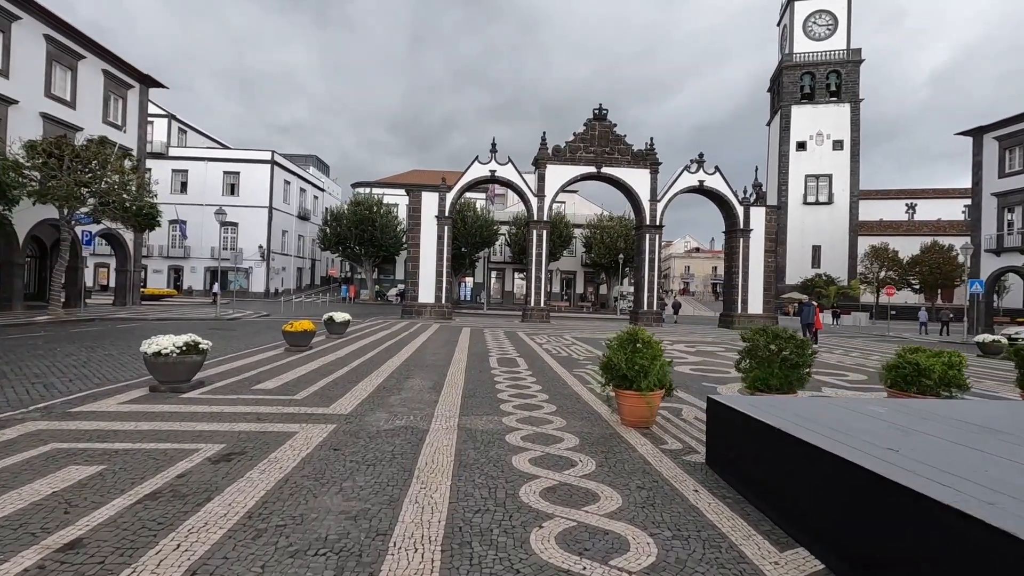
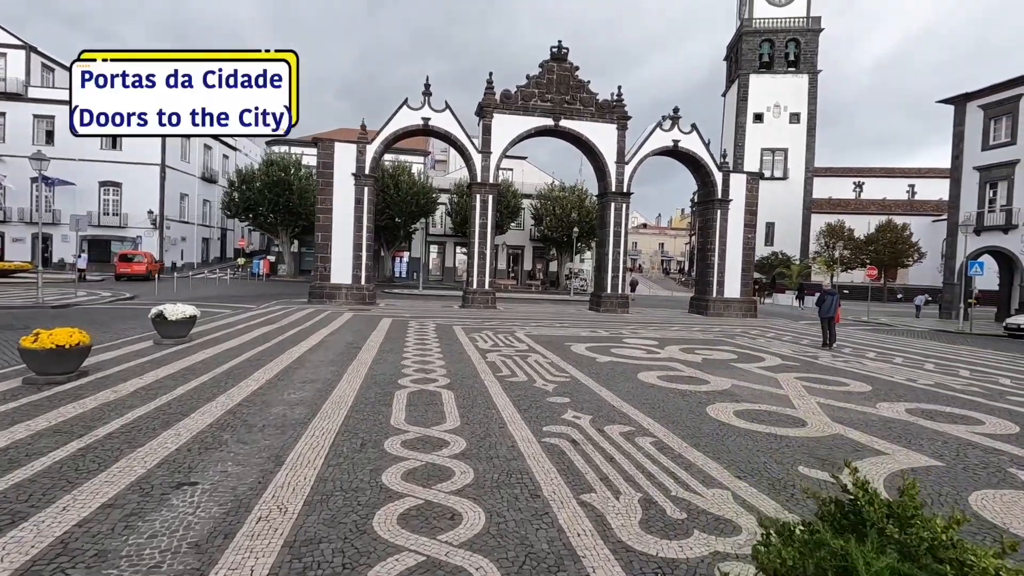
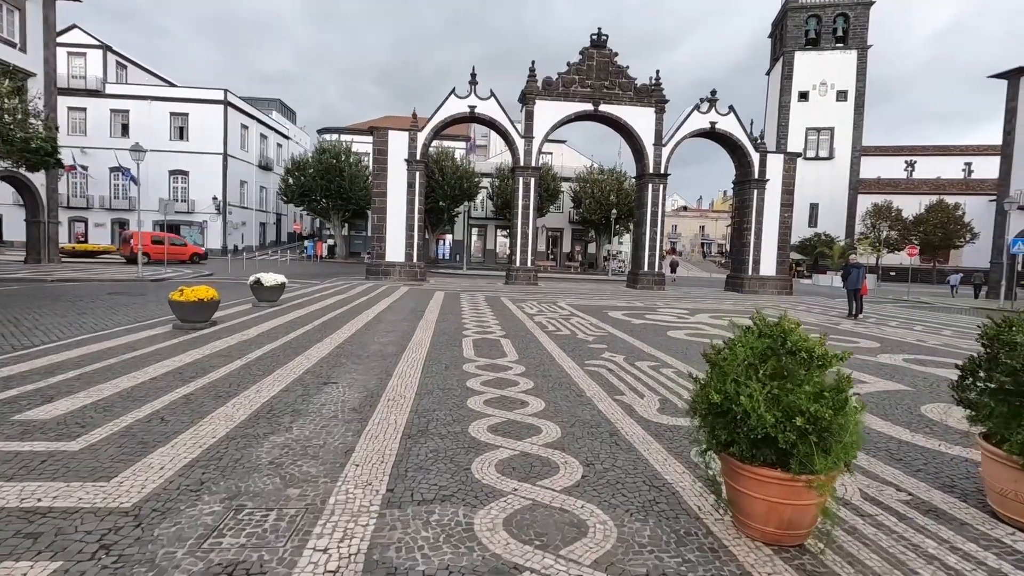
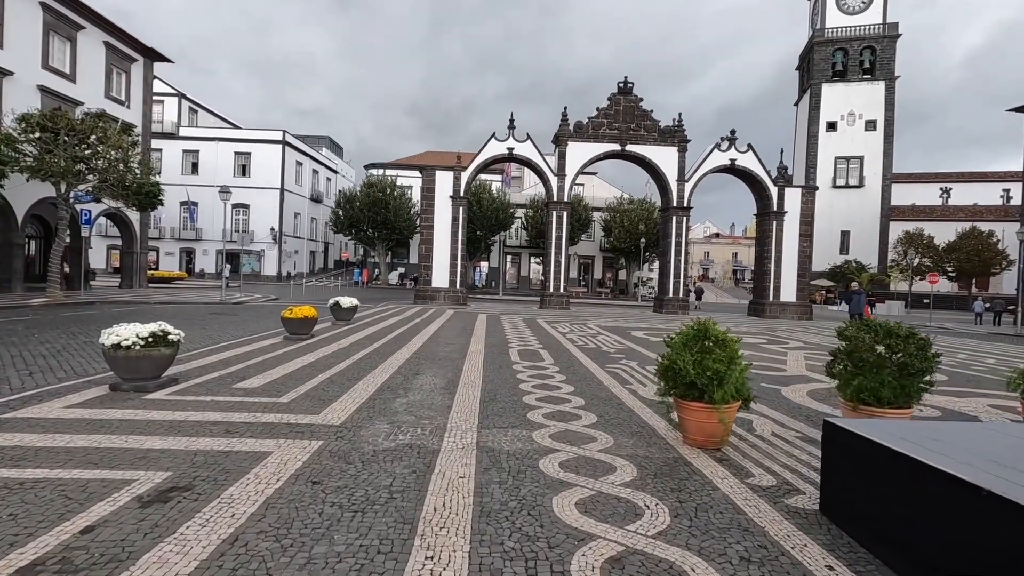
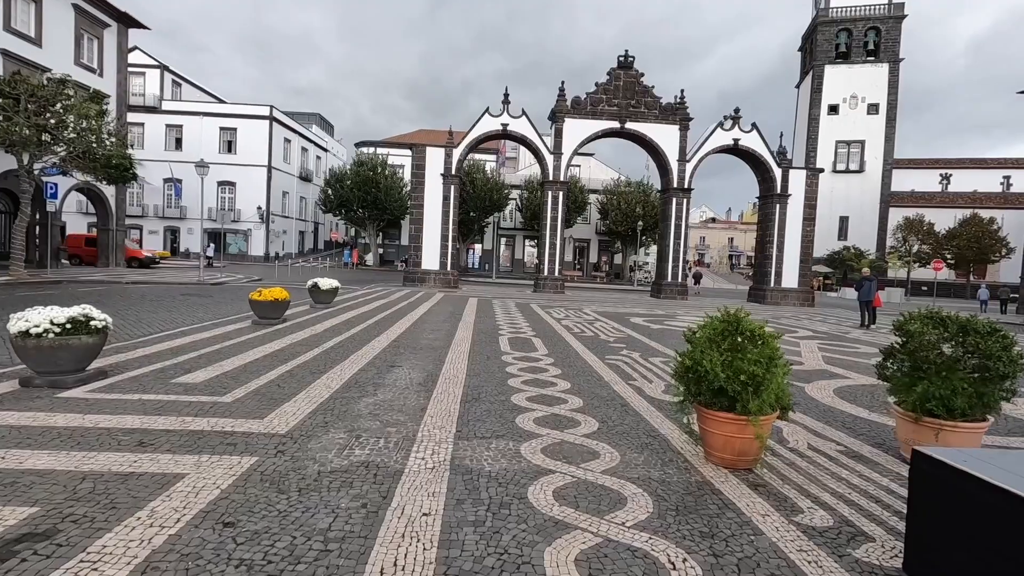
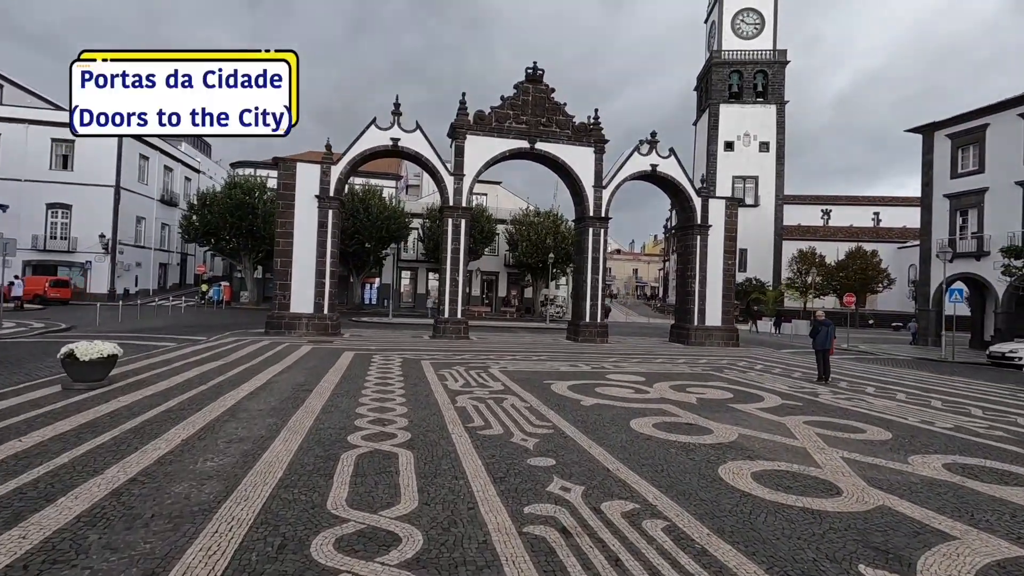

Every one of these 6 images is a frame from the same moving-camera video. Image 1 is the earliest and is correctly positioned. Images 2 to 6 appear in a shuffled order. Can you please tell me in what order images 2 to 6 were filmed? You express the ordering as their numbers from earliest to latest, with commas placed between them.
4, 5, 3, 2, 6
